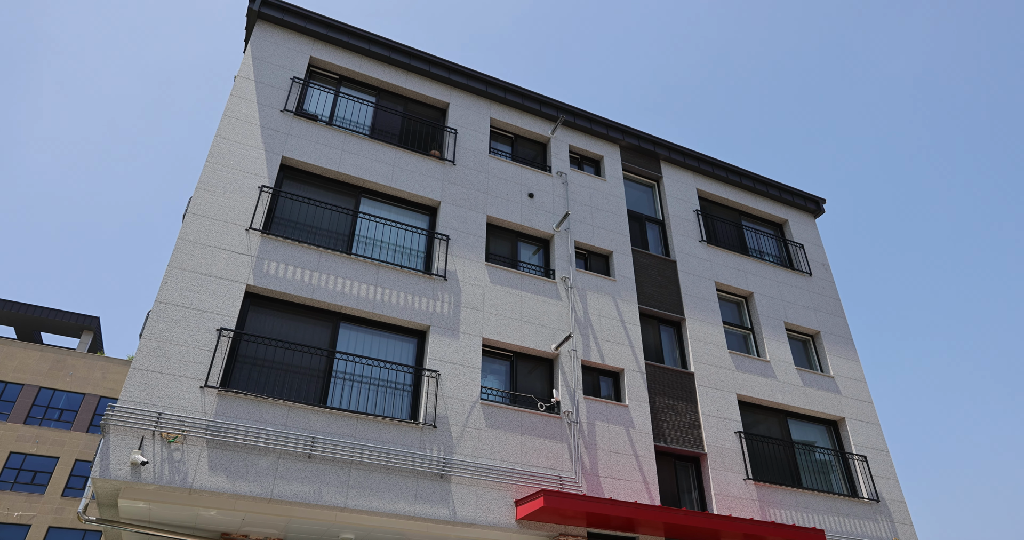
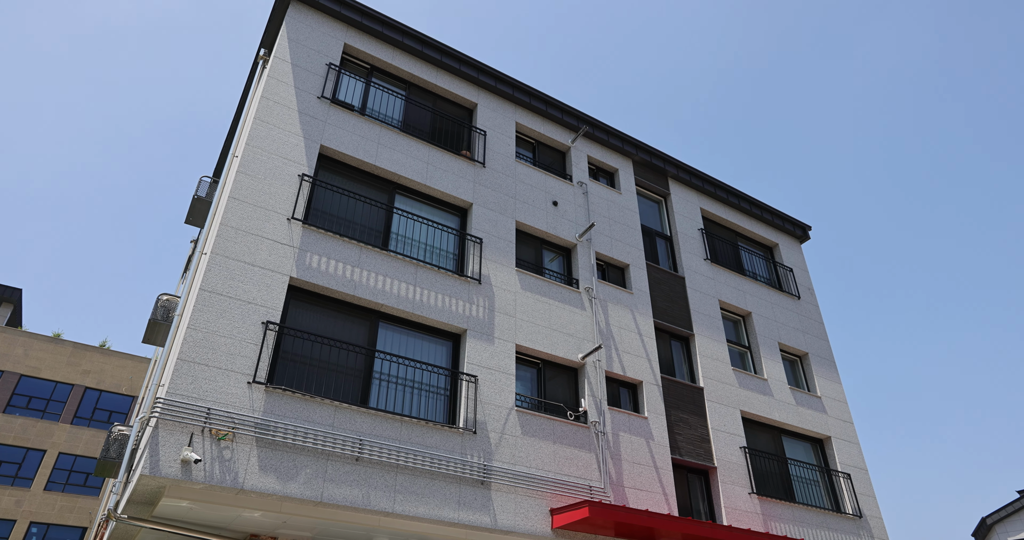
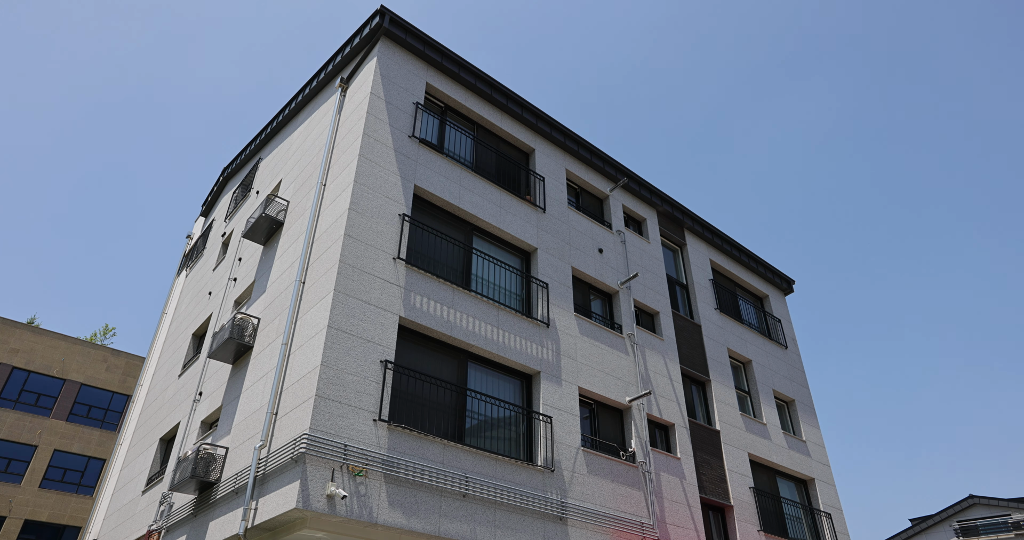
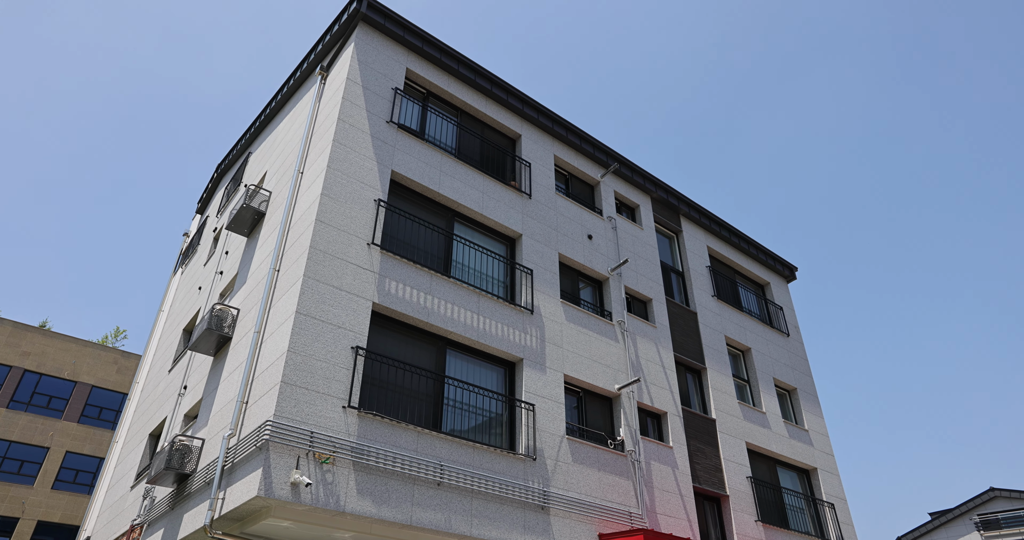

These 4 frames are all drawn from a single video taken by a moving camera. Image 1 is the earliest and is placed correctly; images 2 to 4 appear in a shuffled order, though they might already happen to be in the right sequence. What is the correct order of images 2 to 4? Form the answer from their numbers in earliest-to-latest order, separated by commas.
2, 4, 3
